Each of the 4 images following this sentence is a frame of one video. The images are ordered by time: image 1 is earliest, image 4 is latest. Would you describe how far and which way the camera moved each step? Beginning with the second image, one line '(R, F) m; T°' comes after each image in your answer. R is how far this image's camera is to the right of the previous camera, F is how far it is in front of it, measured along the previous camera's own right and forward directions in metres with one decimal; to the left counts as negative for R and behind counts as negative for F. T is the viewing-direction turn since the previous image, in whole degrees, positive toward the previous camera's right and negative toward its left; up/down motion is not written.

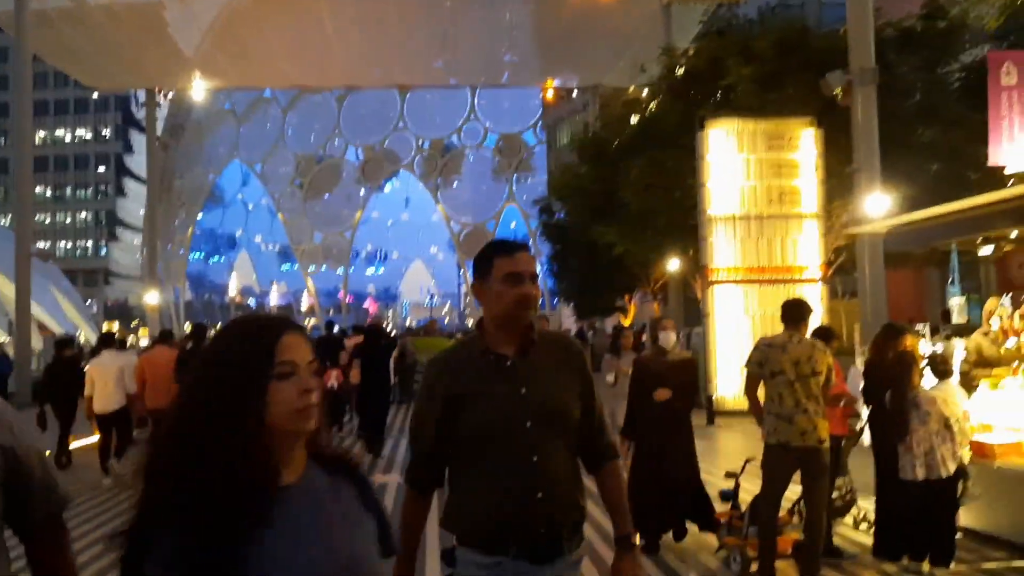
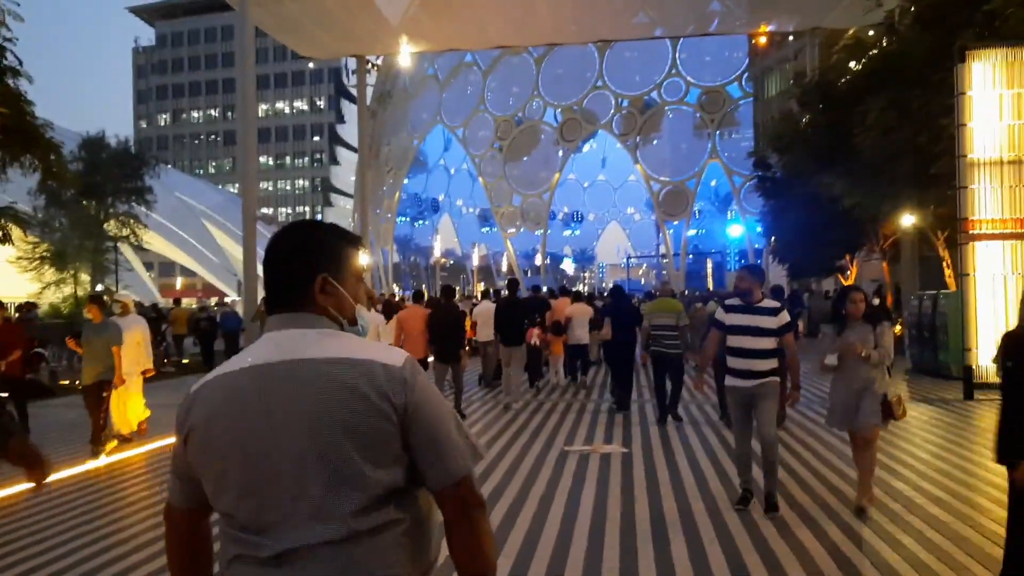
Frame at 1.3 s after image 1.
(-0.3, +0.7) m; -11°
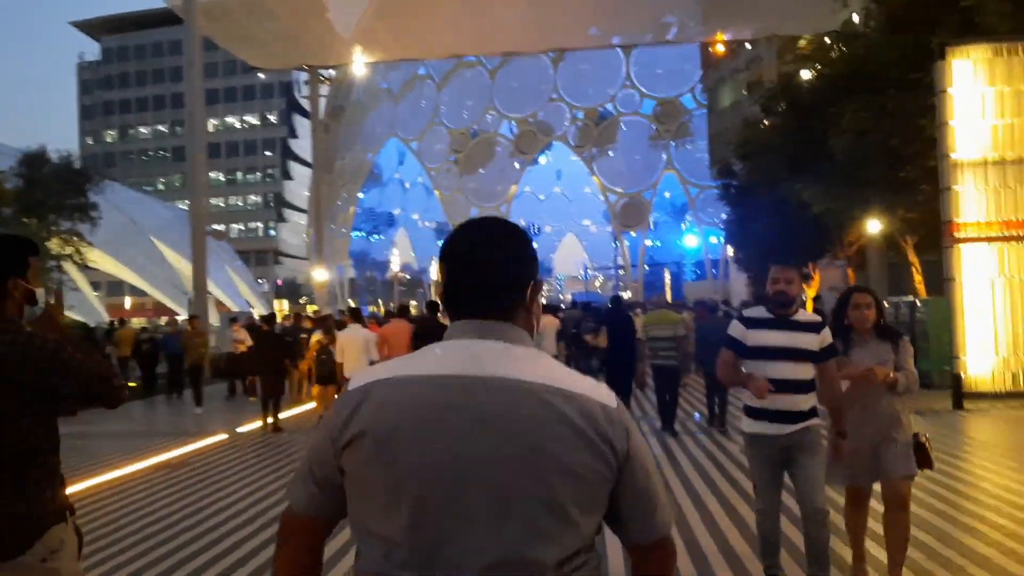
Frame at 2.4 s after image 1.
(-0.1, +0.7) m; +2°
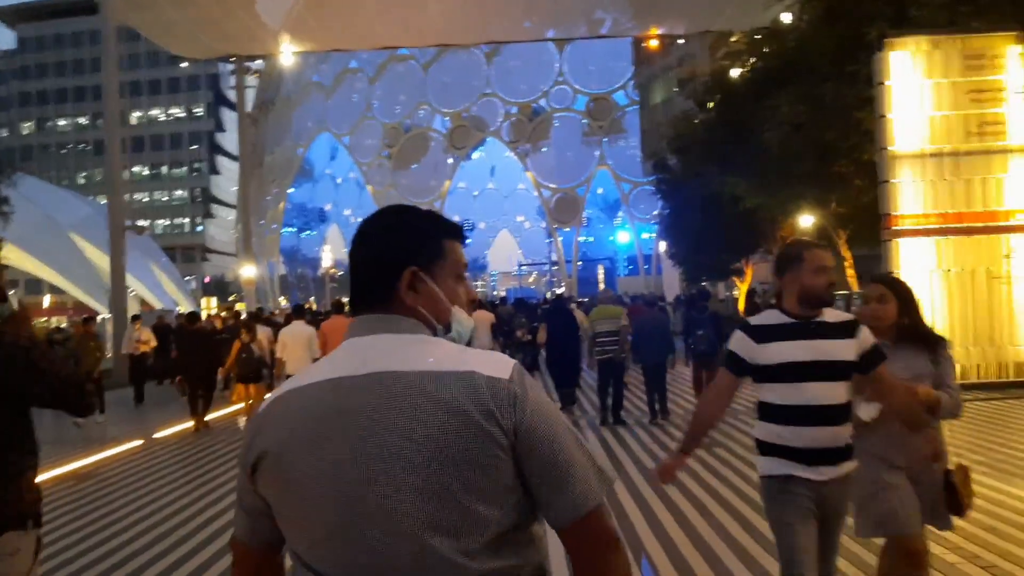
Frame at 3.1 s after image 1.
(0.0, +0.4) m; +4°
